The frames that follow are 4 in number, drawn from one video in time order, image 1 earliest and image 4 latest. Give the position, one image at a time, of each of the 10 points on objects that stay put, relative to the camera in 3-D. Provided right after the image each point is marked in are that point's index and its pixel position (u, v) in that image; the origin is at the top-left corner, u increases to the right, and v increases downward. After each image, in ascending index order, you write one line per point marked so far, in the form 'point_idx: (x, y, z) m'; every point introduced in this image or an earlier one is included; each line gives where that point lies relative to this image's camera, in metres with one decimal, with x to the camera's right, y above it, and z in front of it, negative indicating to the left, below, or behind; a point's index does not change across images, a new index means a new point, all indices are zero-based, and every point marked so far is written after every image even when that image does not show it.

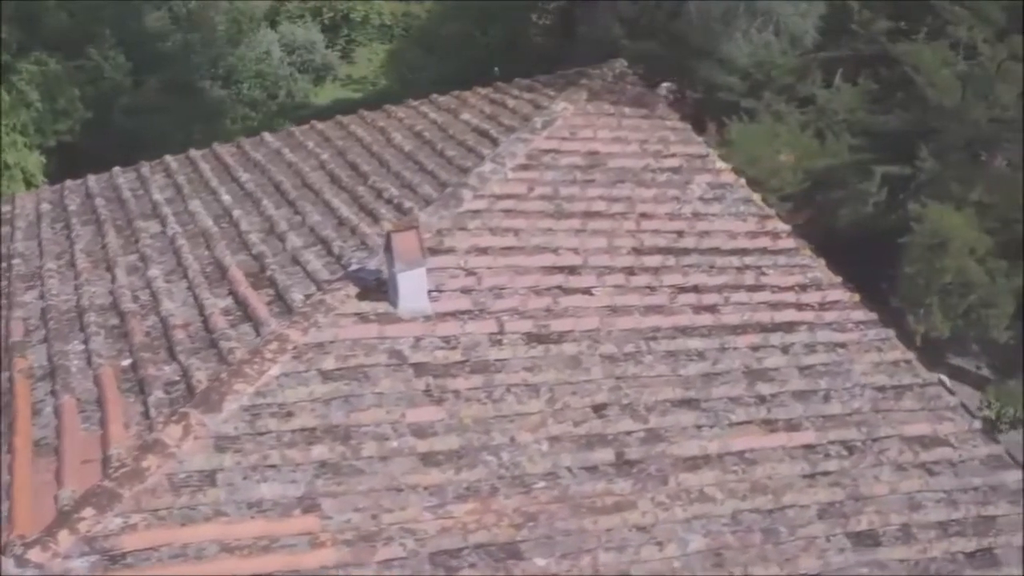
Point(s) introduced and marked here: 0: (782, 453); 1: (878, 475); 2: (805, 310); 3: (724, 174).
0: (+1.5, -0.9, +5.3) m
1: (+2.1, -1.1, +5.4) m
2: (+1.9, -0.1, +6.2) m
3: (+1.6, +0.9, +7.1) m
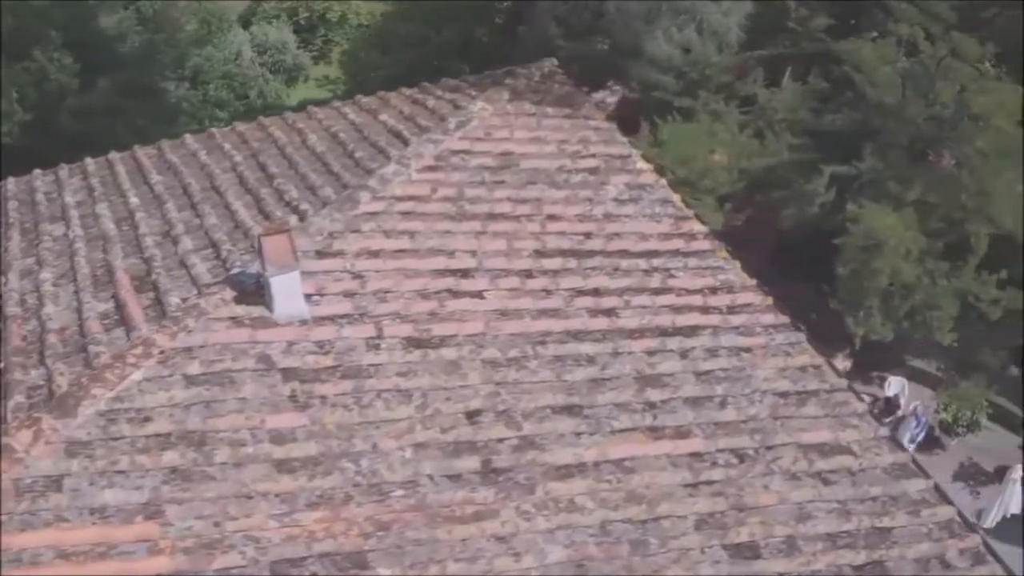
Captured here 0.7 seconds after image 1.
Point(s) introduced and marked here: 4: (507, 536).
0: (+0.8, -0.9, +5.1) m
1: (+1.4, -1.1, +5.2) m
2: (+1.3, -0.2, +6.1) m
3: (+1.0, +0.8, +7.0) m
4: (0.0, -1.2, +4.6) m
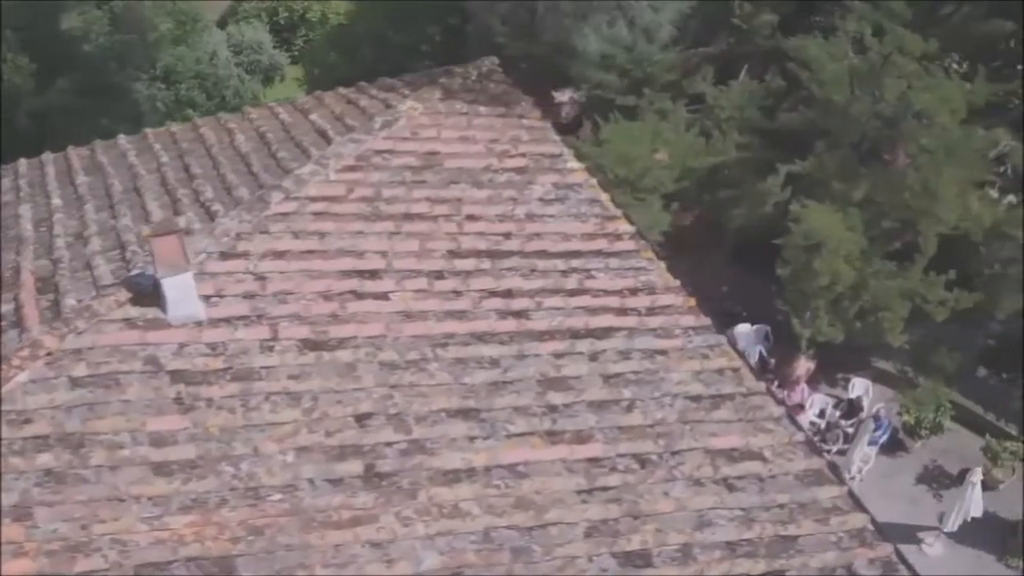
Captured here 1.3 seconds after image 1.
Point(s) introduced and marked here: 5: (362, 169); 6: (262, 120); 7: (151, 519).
0: (+0.3, -1.0, +5.1) m
1: (+0.8, -1.1, +5.1) m
2: (+0.7, -0.2, +6.0) m
3: (+0.4, +0.8, +6.9) m
4: (-0.6, -1.2, +4.5) m
5: (-1.0, +0.8, +6.4) m
6: (-1.9, +1.3, +7.2) m
7: (-1.7, -1.1, +4.4) m
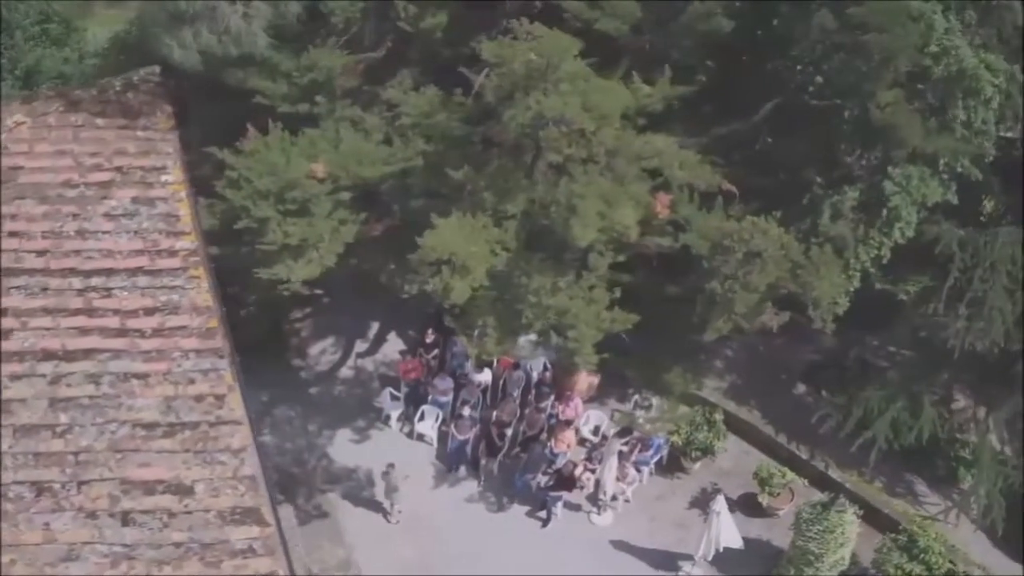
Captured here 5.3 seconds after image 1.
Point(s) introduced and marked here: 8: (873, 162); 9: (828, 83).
0: (-3.1, -1.1, +5.1) m
1: (-2.5, -1.3, +5.1) m
2: (-2.5, -0.3, +5.9) m
3: (-2.6, +0.7, +6.9) m
4: (-4.1, -1.4, +4.8) m
5: (-4.1, +0.7, +6.6) m
6: (-4.9, +1.3, +7.6) m
7: (-5.1, -1.2, +4.8) m
8: (+3.3, +1.2, +8.7) m
9: (+2.8, +1.9, +8.5) m
